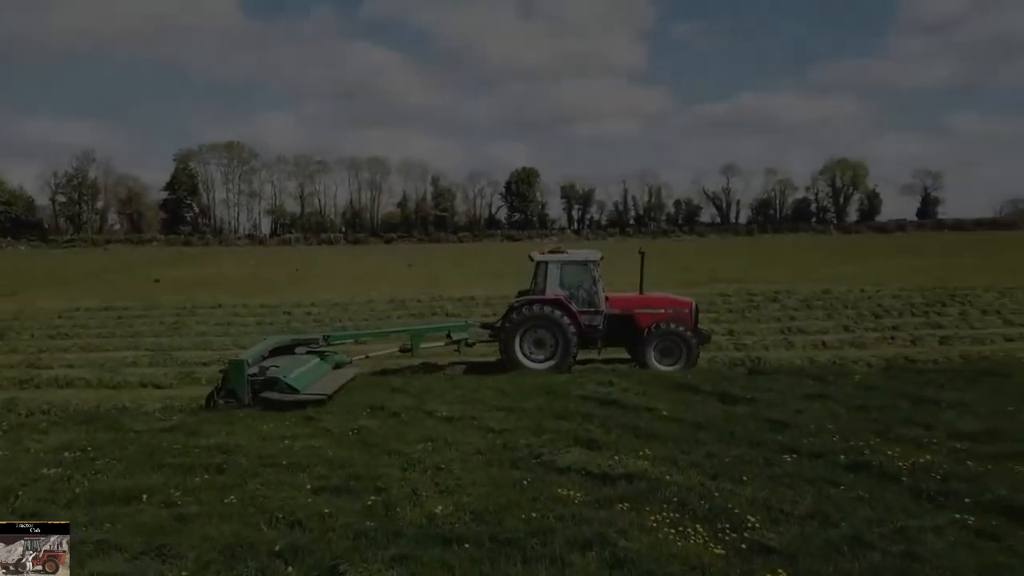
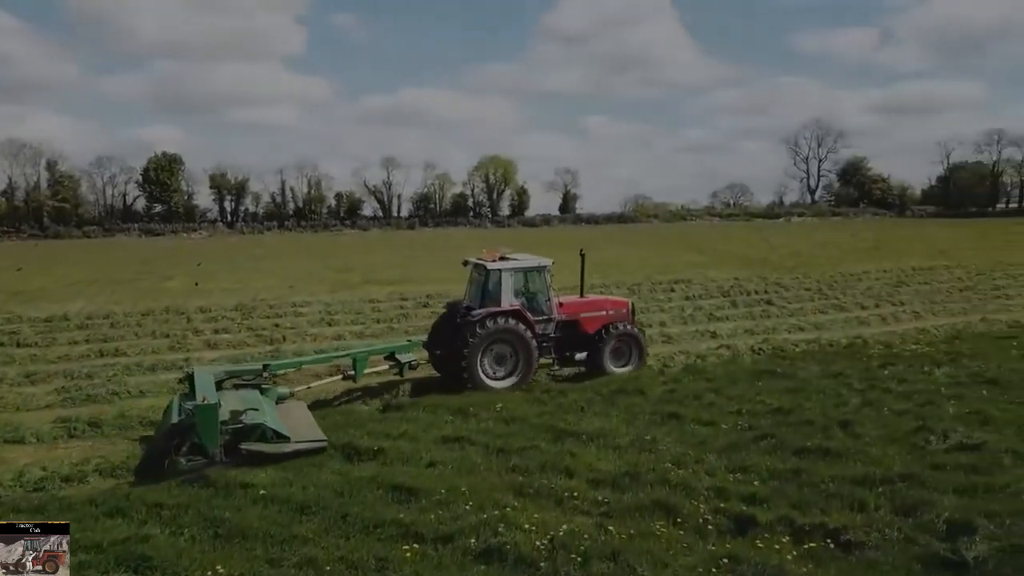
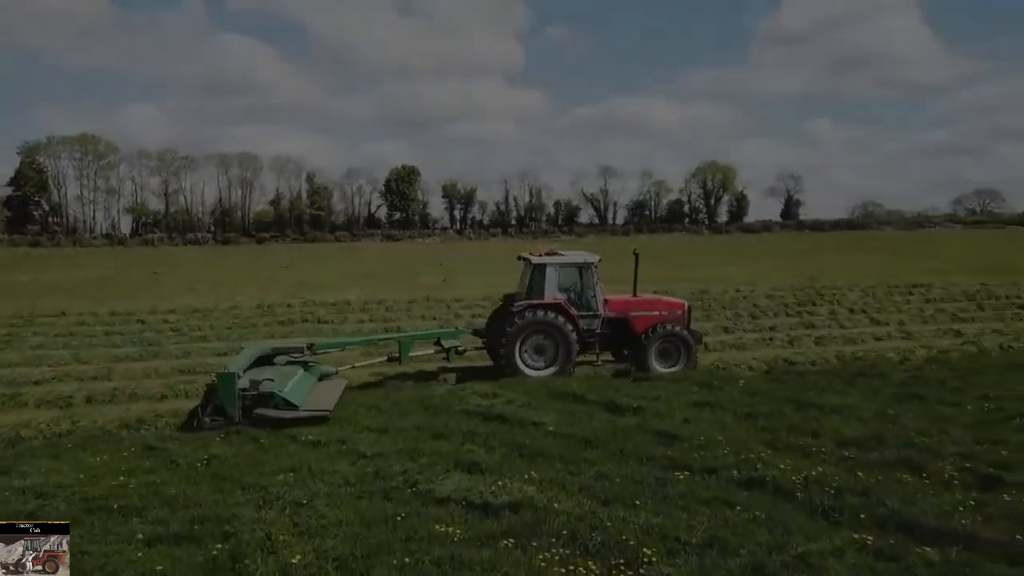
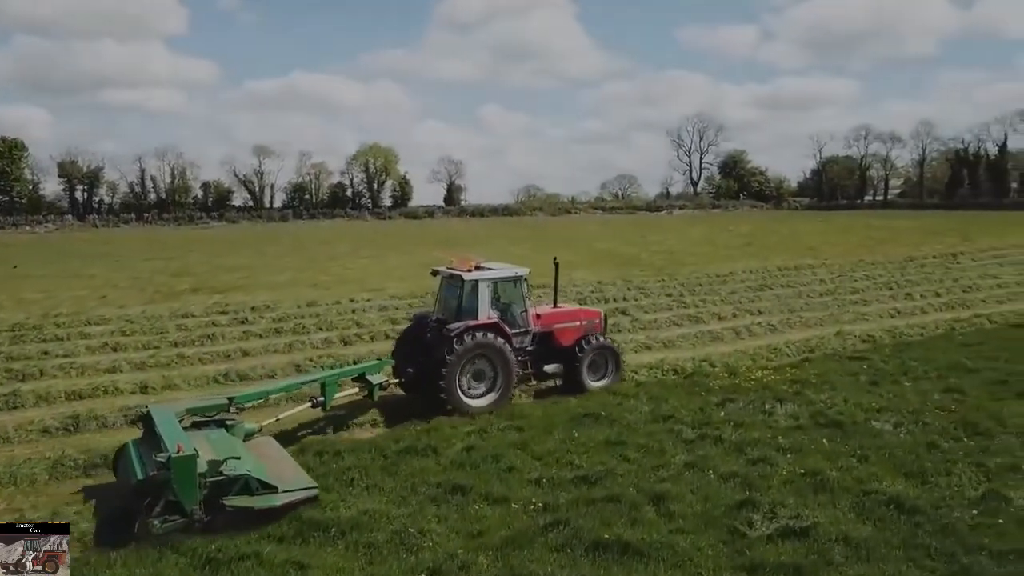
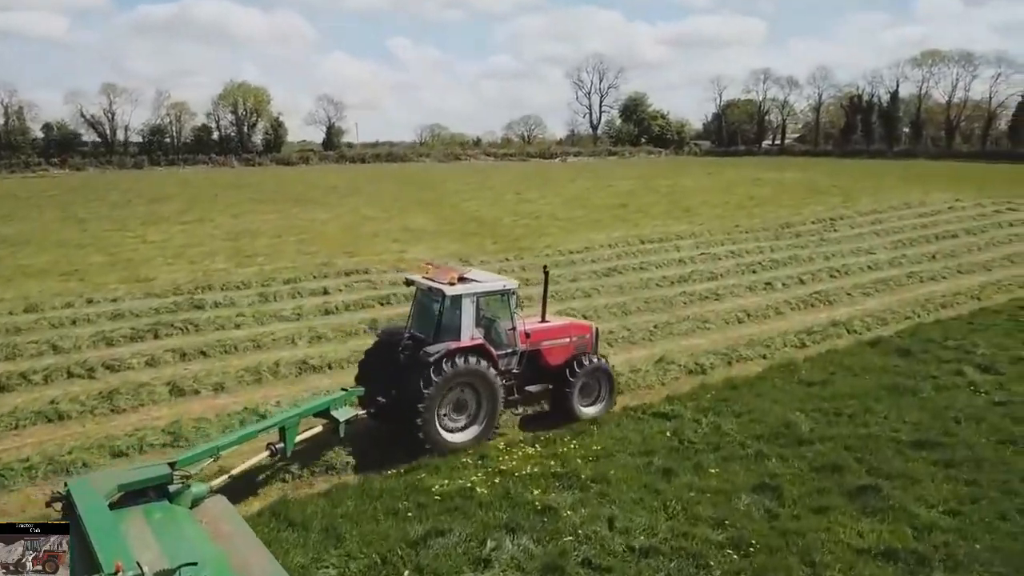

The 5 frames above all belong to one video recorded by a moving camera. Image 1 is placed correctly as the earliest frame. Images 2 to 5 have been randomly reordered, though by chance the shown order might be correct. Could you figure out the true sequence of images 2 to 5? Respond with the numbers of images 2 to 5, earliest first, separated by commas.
3, 2, 4, 5
